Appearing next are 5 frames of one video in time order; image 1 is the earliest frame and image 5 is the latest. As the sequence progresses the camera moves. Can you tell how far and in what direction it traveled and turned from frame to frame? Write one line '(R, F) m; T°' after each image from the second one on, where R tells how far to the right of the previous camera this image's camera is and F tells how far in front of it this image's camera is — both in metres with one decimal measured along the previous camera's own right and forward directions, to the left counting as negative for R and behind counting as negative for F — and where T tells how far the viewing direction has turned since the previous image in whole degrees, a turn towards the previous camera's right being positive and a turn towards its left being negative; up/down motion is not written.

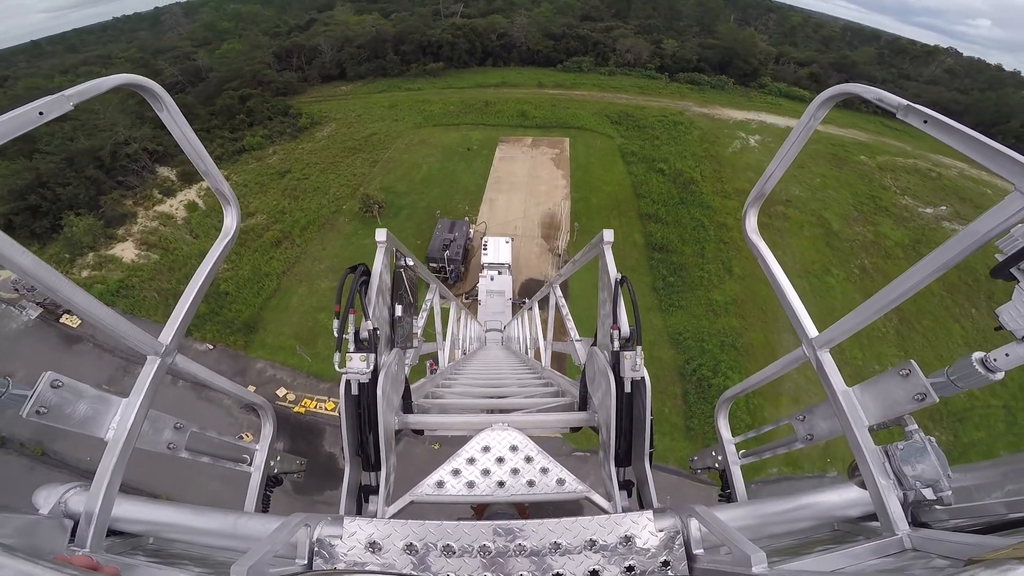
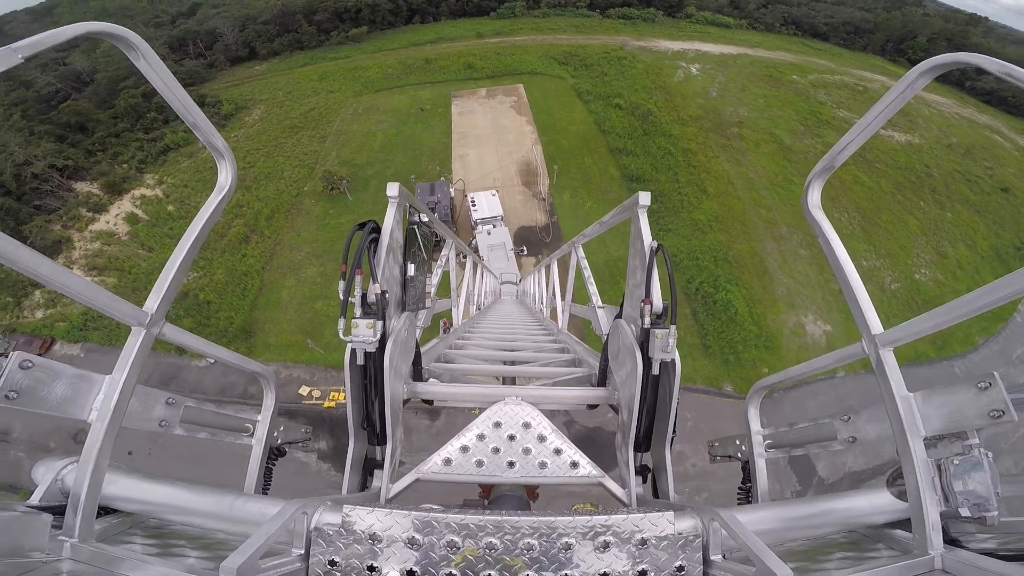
(-1.3, +0.3) m; +5°
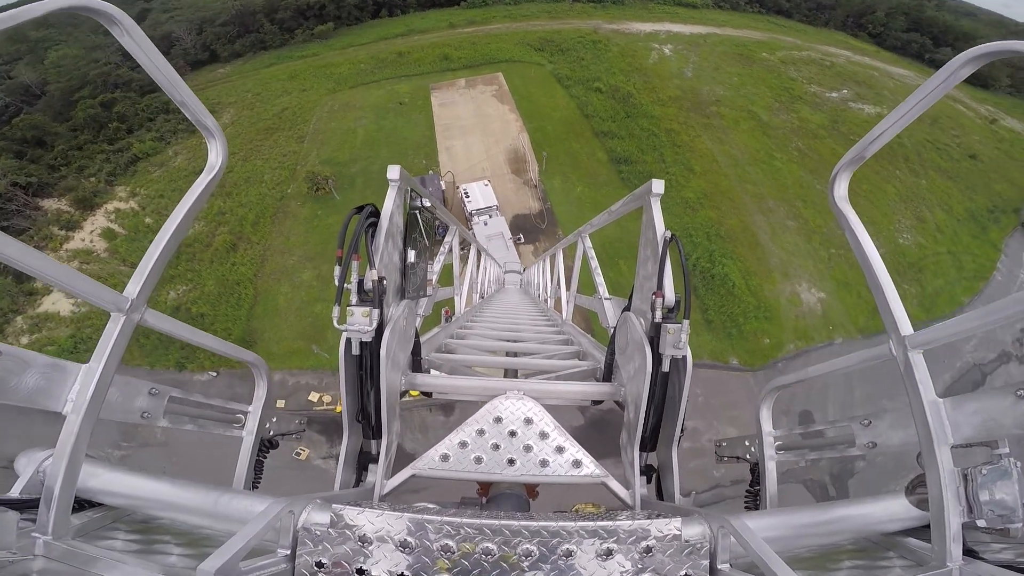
(-0.5, +0.1) m; +2°
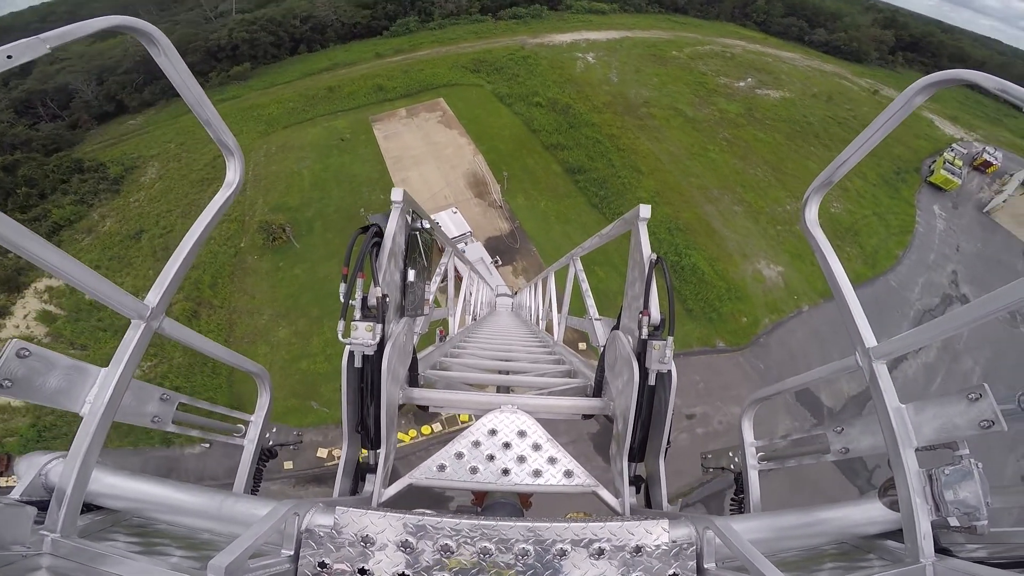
(-0.9, 0.0) m; +6°
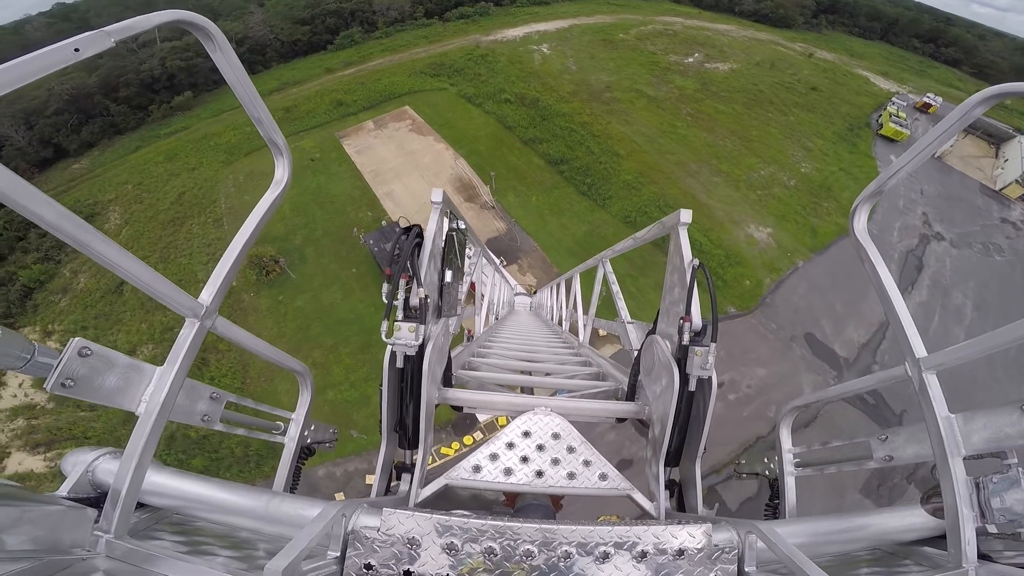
(-1.0, 0.0) m; +3°
